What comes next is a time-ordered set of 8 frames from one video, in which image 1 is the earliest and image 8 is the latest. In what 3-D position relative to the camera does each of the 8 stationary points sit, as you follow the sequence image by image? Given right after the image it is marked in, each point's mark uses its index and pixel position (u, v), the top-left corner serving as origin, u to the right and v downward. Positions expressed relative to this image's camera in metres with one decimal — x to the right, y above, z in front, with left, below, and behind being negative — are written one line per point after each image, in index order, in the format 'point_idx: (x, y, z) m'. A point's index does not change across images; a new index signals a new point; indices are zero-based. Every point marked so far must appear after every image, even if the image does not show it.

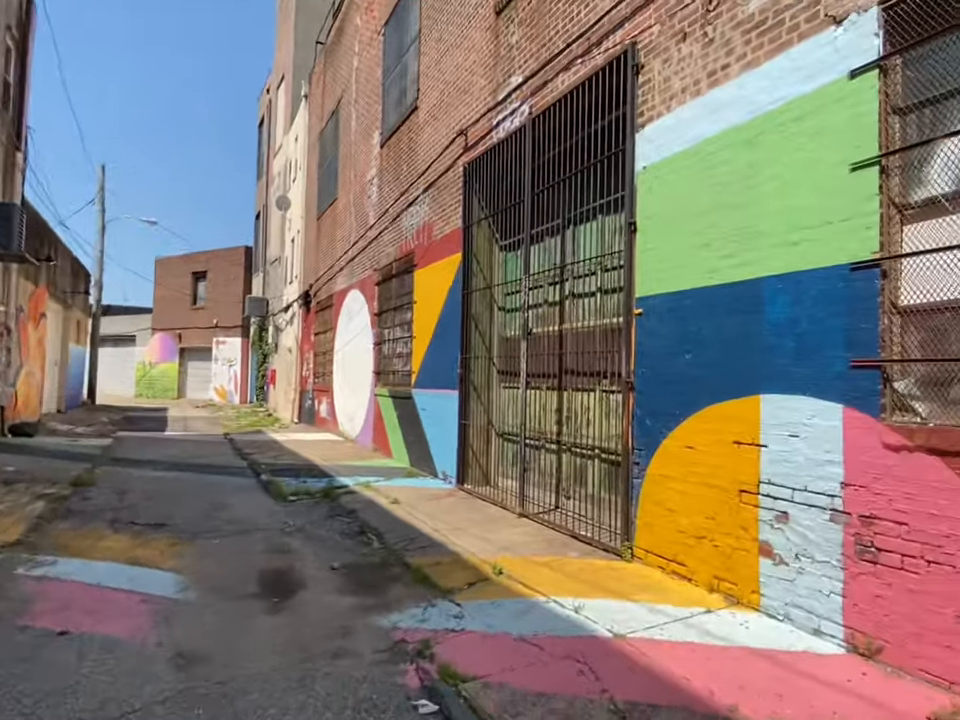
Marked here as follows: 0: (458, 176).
0: (-0.3, +2.6, +8.5) m
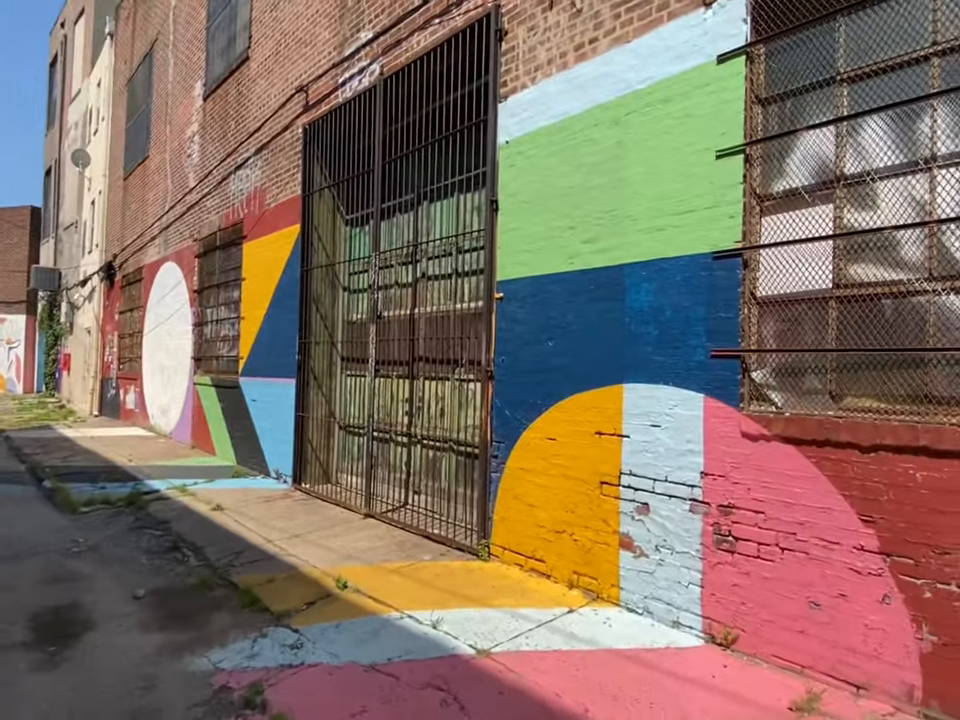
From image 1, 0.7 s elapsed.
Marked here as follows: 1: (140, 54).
0: (-2.3, +2.8, +7.6) m
1: (-7.9, +7.1, +13.8) m
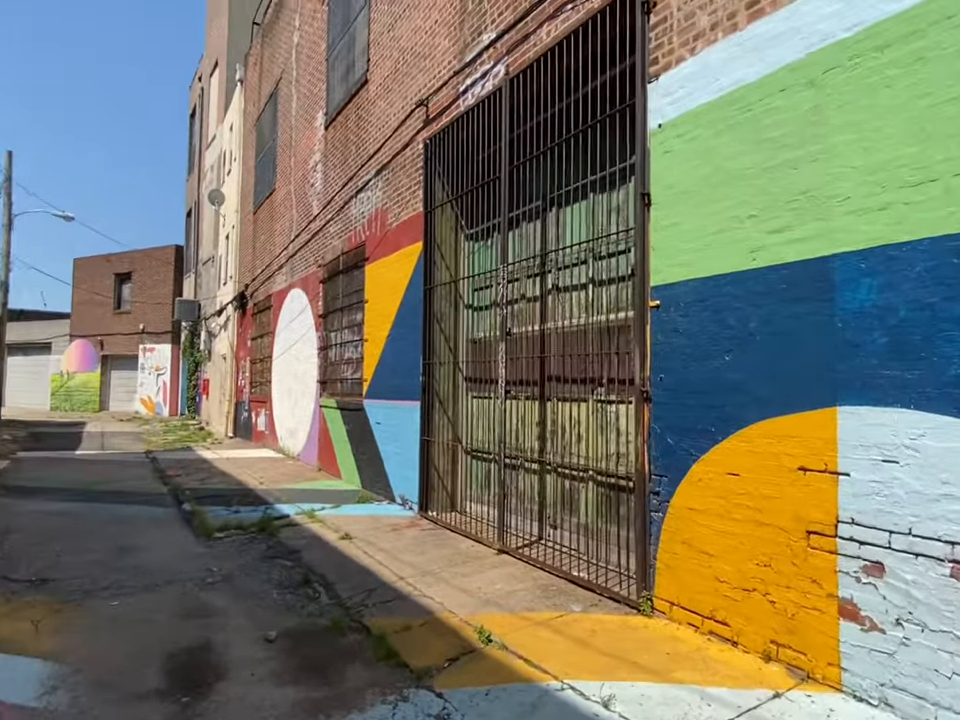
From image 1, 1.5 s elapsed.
0: (-0.8, +2.5, +7.4) m
1: (-5.2, +6.5, +14.6) m
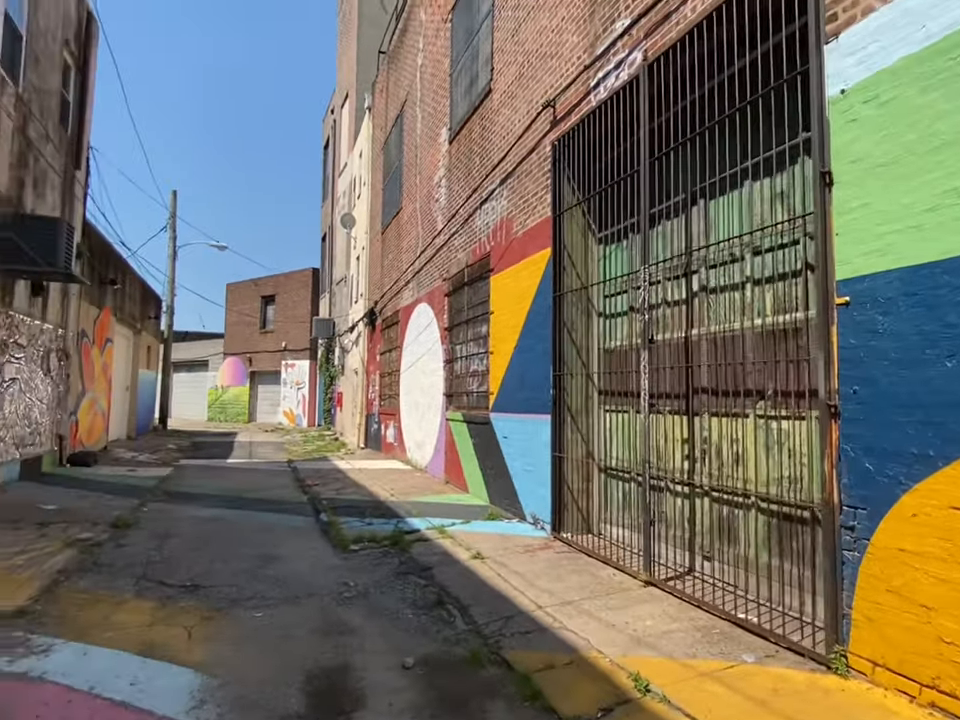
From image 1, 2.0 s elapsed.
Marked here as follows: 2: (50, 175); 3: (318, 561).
0: (+0.8, +2.4, +7.1) m
1: (-2.2, +6.2, +15.1) m
2: (-7.5, +3.2, +10.5) m
3: (-1.6, -2.0, +6.0) m
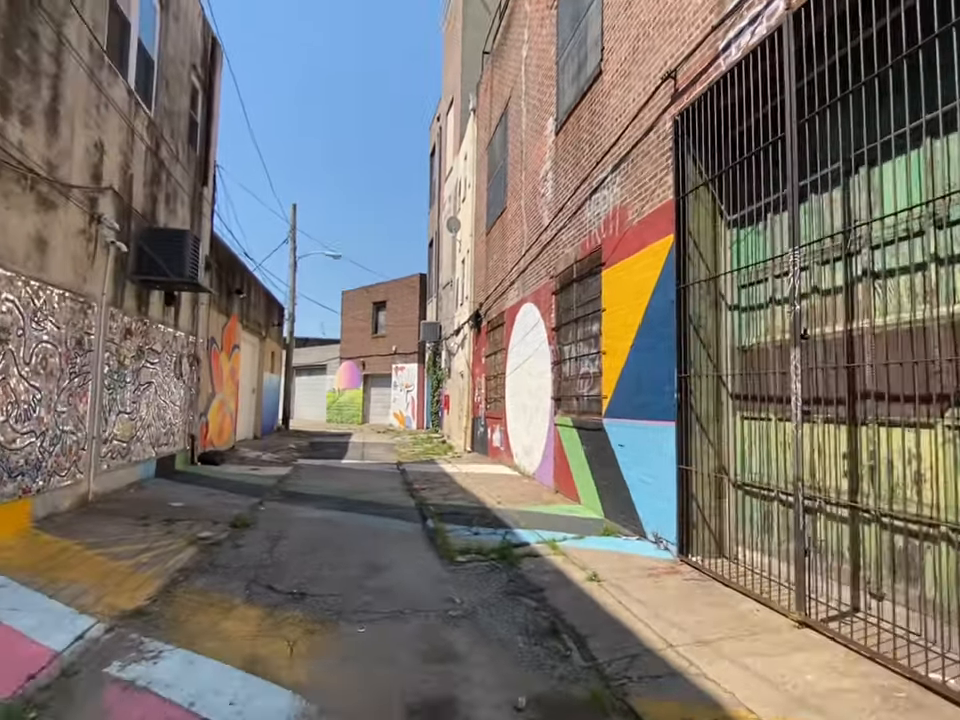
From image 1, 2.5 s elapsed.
0: (+2.0, +2.4, +6.4) m
1: (+0.4, +6.1, +14.9) m
2: (-5.6, +3.2, +11.2) m
3: (-0.5, -2.0, +5.7) m
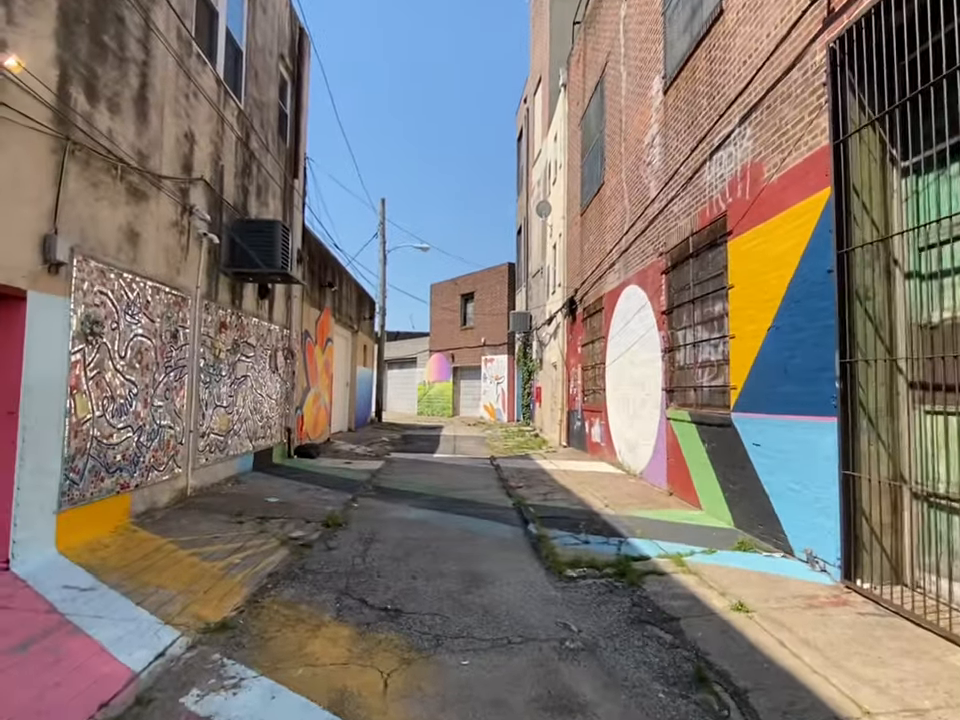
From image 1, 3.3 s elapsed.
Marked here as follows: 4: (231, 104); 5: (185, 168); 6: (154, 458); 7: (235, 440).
0: (+2.9, +2.6, +5.3) m
1: (+2.6, +6.4, +13.8) m
2: (-3.9, +3.3, +11.1) m
3: (+0.4, -1.9, +5.0) m
4: (-3.8, +3.9, +9.0) m
5: (-3.8, +2.5, +7.6) m
6: (-3.8, -1.2, +7.0) m
7: (-3.9, -1.3, +9.6) m
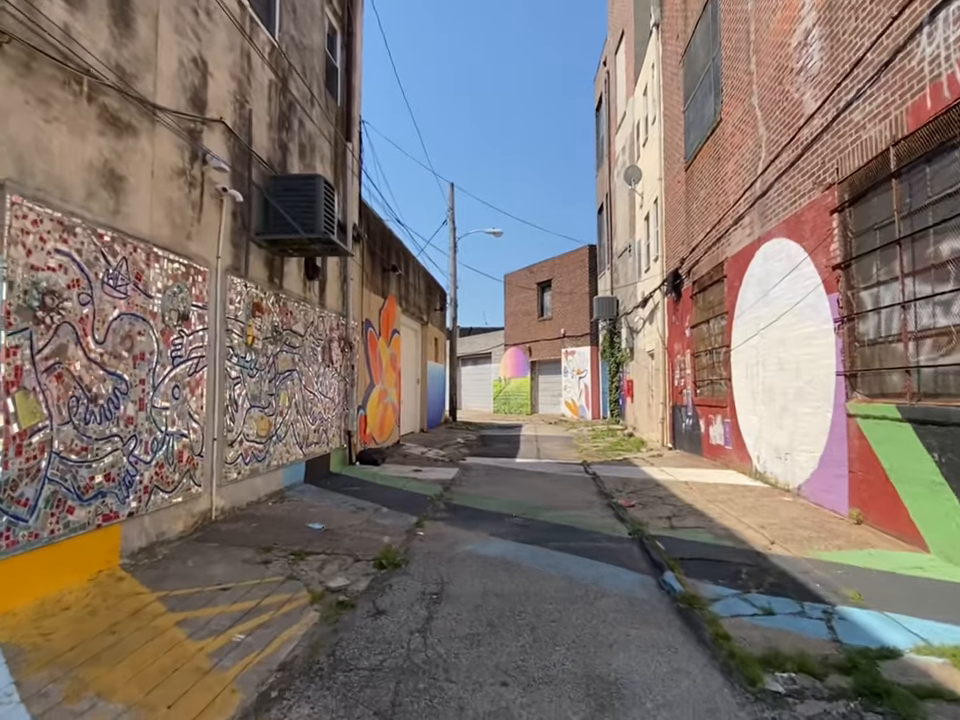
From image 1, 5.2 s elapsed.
0: (+3.5, +2.8, +2.8) m
1: (+4.1, +6.7, +11.3) m
2: (-2.6, +3.4, +9.5) m
3: (+1.1, -1.7, +2.8) m
4: (-2.7, +4.0, +7.4) m
5: (-2.8, +2.6, +6.0) m
6: (-2.9, -1.0, +5.3) m
7: (-2.7, -1.2, +8.0) m
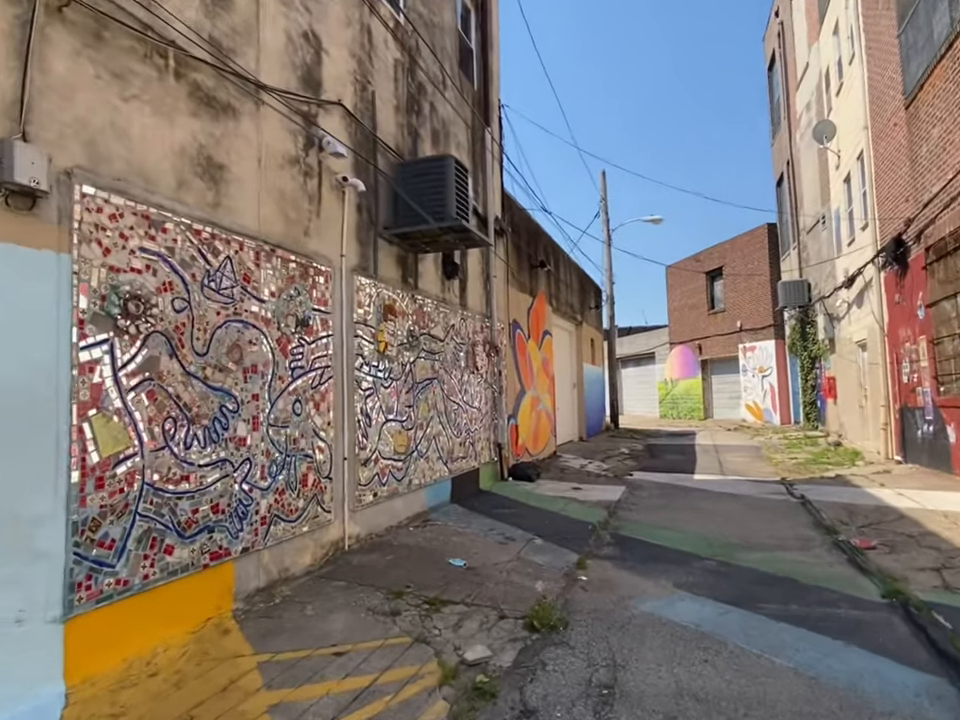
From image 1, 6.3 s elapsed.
0: (+3.8, +3.0, +0.7) m
1: (+6.4, +6.8, +8.8) m
2: (-0.4, +3.3, +8.6) m
3: (+1.6, -1.6, +1.2) m
4: (-1.1, +3.9, +6.7) m
5: (-1.5, +2.5, +5.3) m
6: (-1.6, -1.1, +4.7) m
7: (-0.7, -1.3, +7.2) m
